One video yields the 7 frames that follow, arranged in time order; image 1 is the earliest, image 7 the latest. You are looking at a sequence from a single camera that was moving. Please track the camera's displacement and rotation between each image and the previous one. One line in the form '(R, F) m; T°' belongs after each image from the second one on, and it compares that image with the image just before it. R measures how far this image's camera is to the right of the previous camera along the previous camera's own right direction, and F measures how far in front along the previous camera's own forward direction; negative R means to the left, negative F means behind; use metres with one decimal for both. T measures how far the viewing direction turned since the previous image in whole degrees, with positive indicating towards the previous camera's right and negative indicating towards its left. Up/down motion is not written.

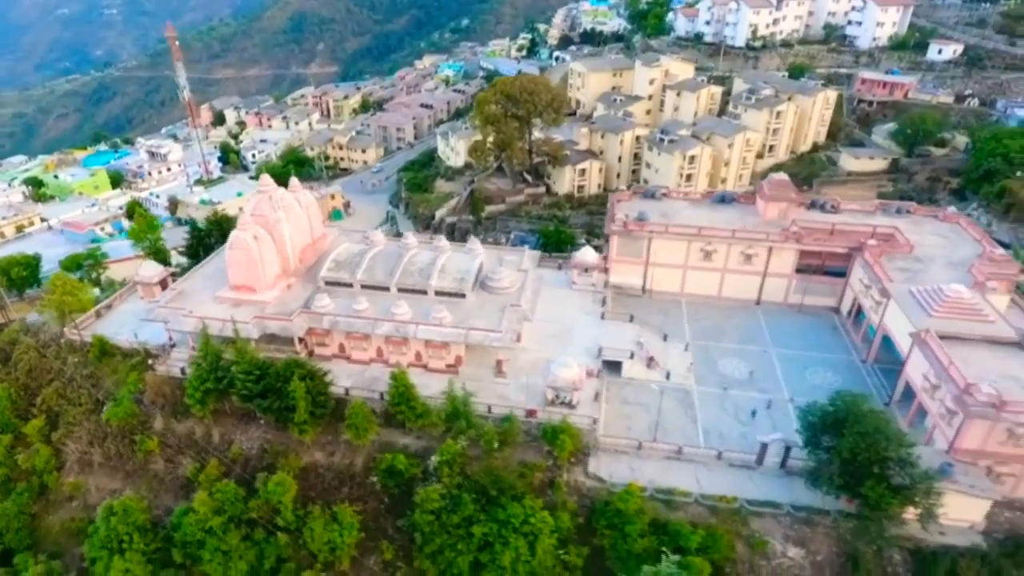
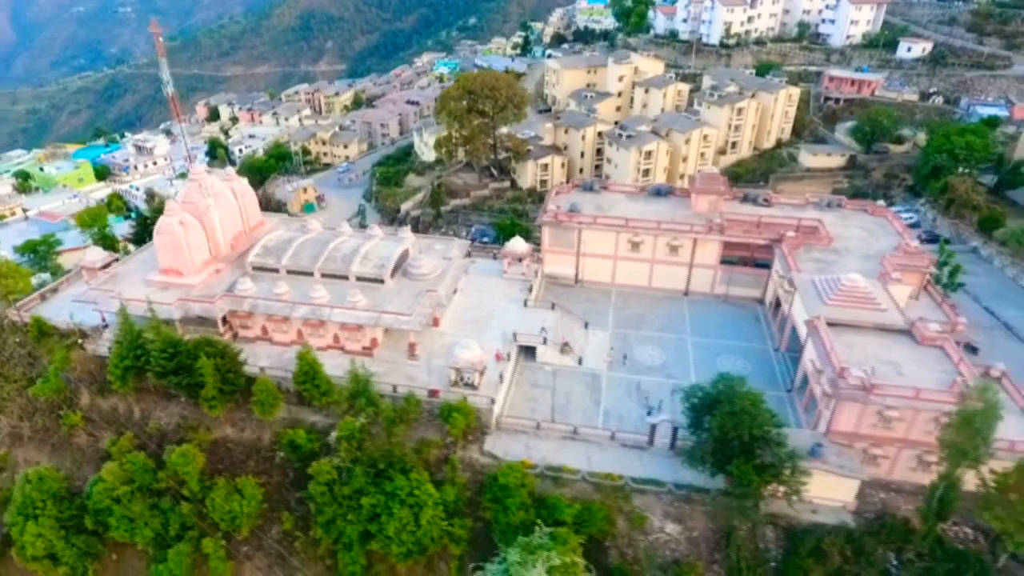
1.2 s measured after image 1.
(+4.2, -0.9) m; -1°
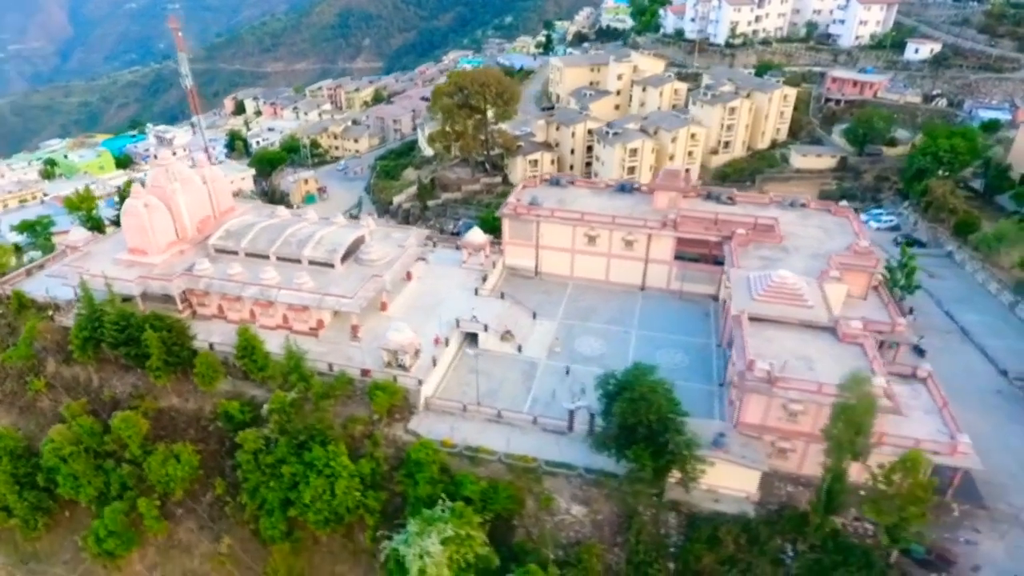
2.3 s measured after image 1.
(+4.2, -0.8) m; -3°
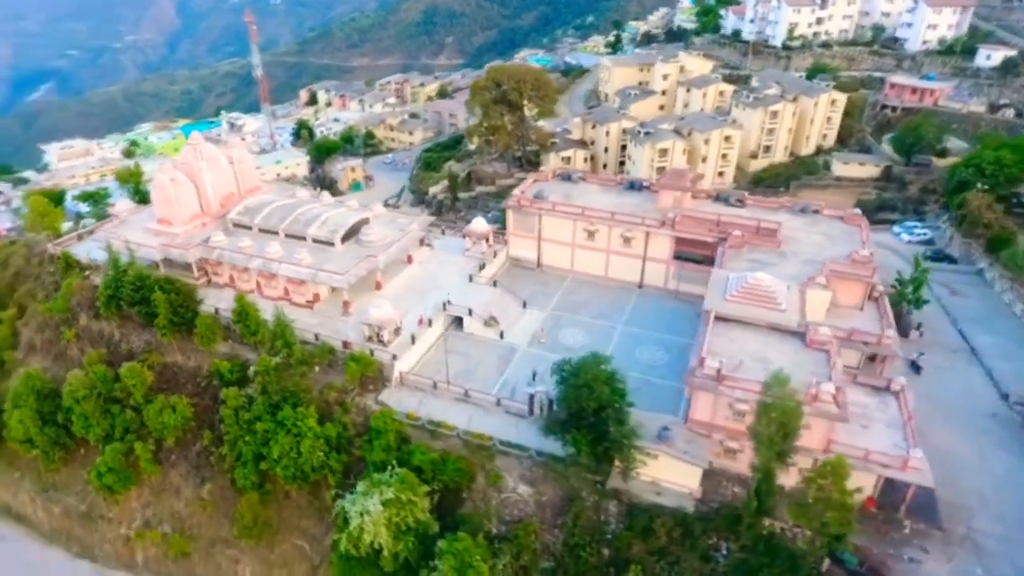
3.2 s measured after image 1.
(+4.1, -0.7) m; -6°
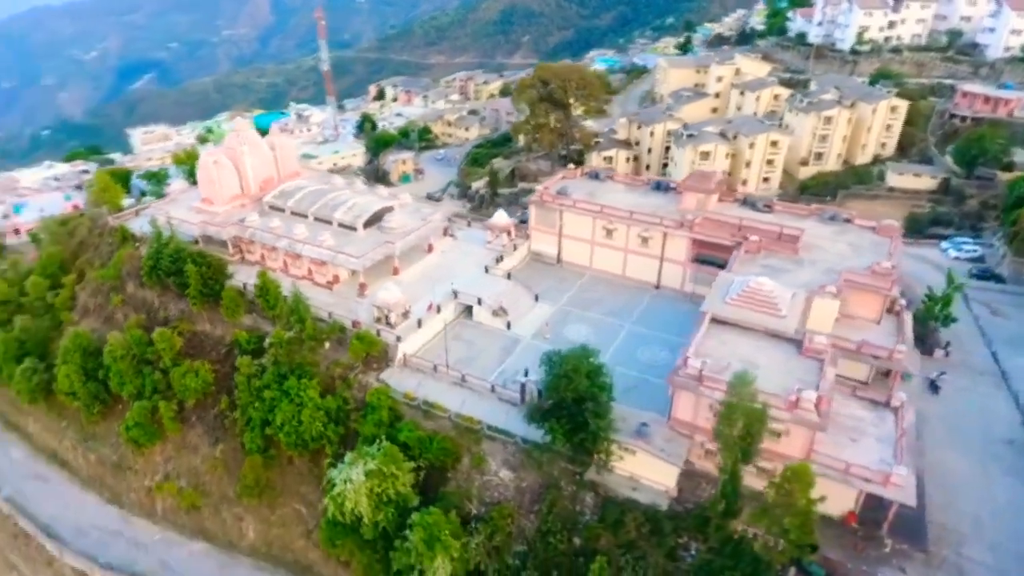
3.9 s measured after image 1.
(+2.8, -0.5) m; -6°
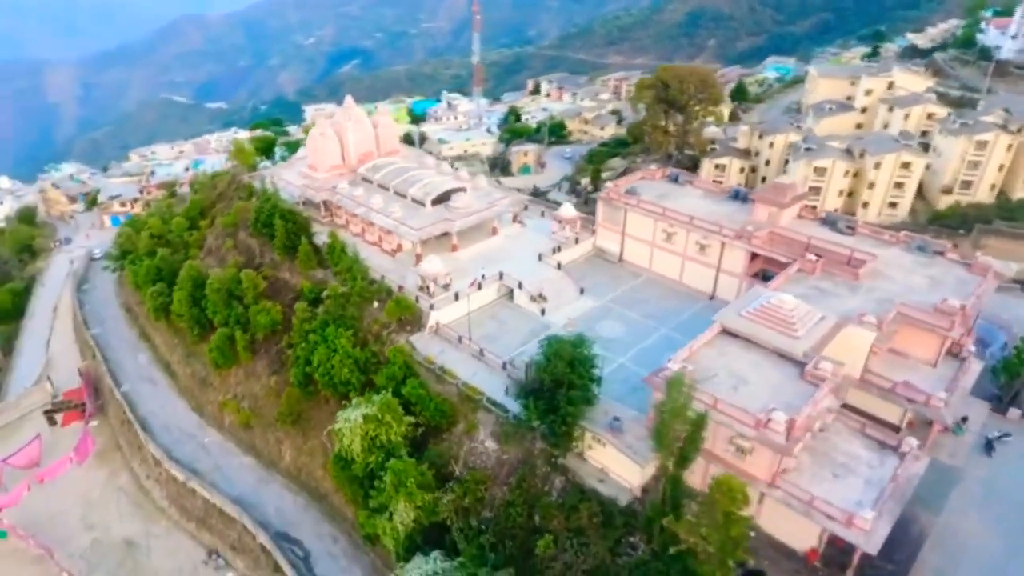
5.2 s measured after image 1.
(+5.8, -0.4) m; -14°
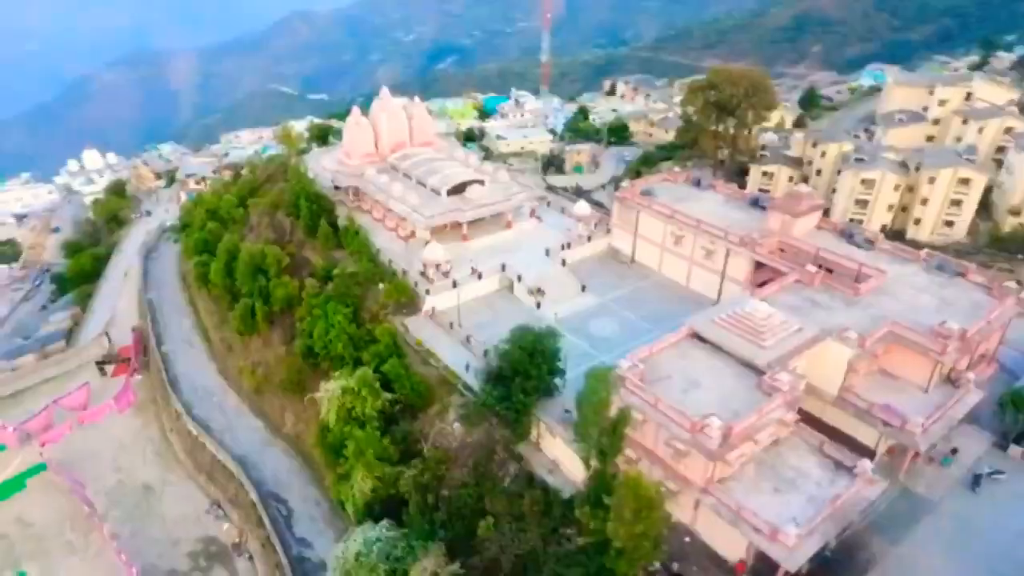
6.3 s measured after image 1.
(+4.3, -0.3) m; -7°
